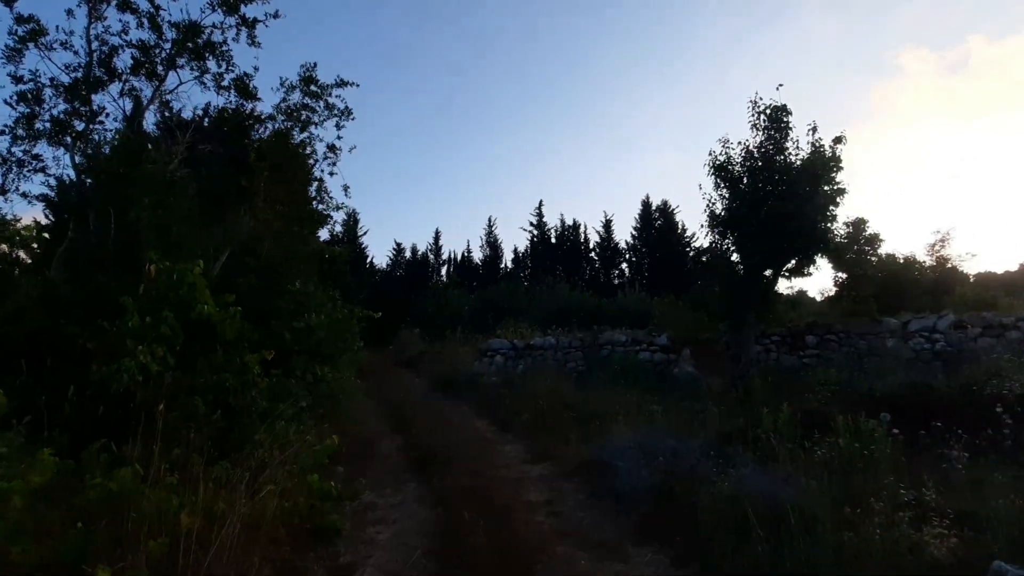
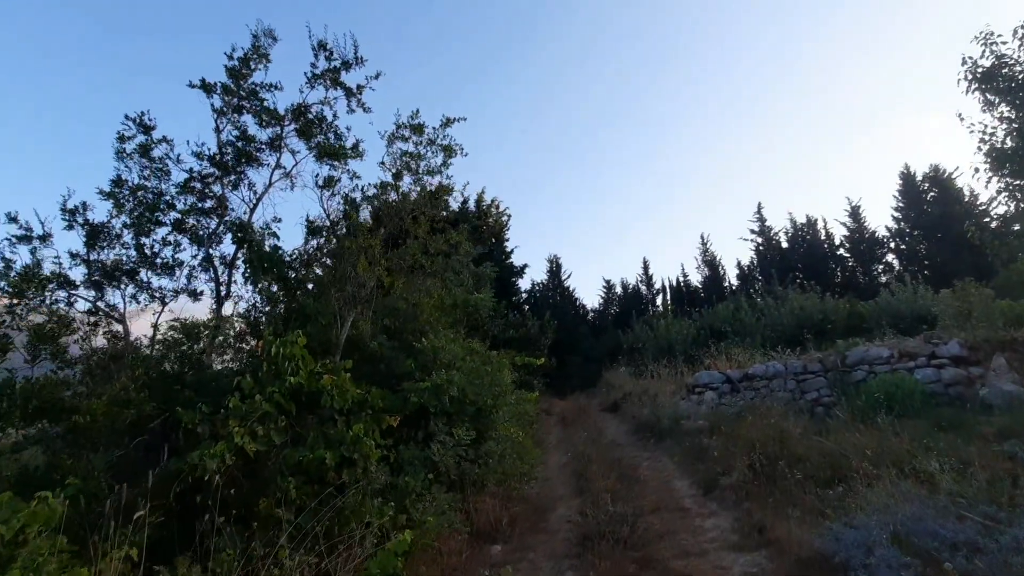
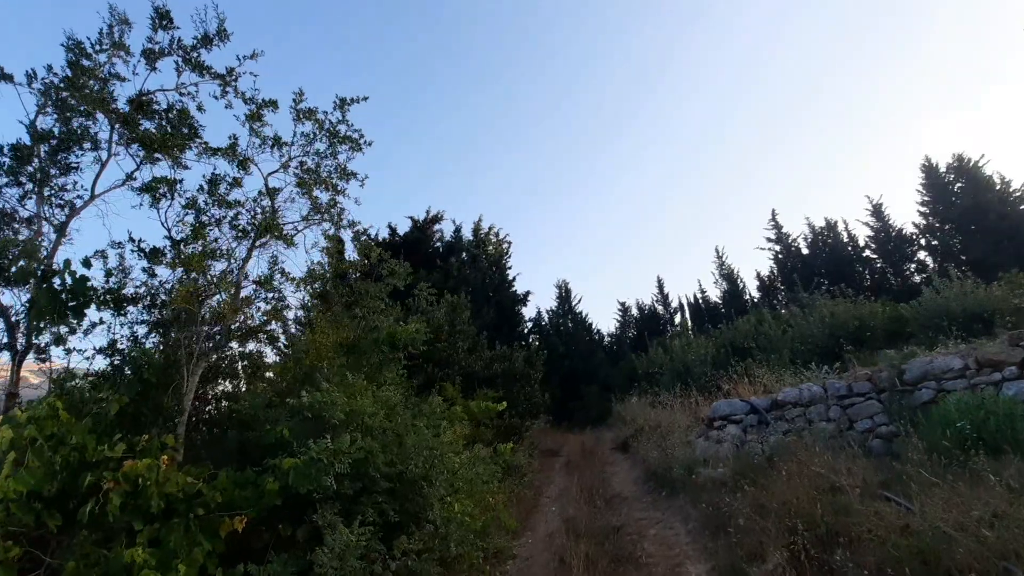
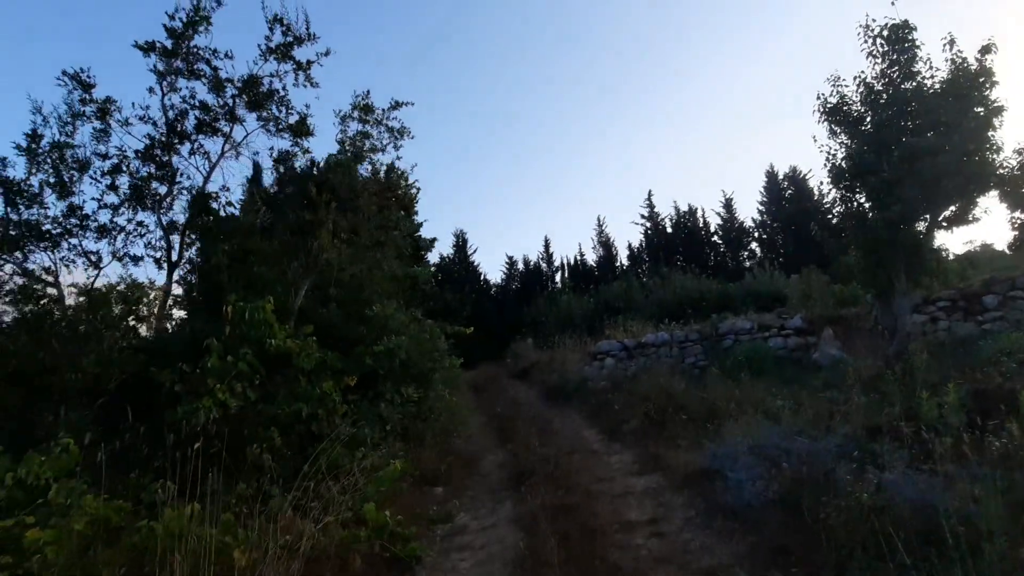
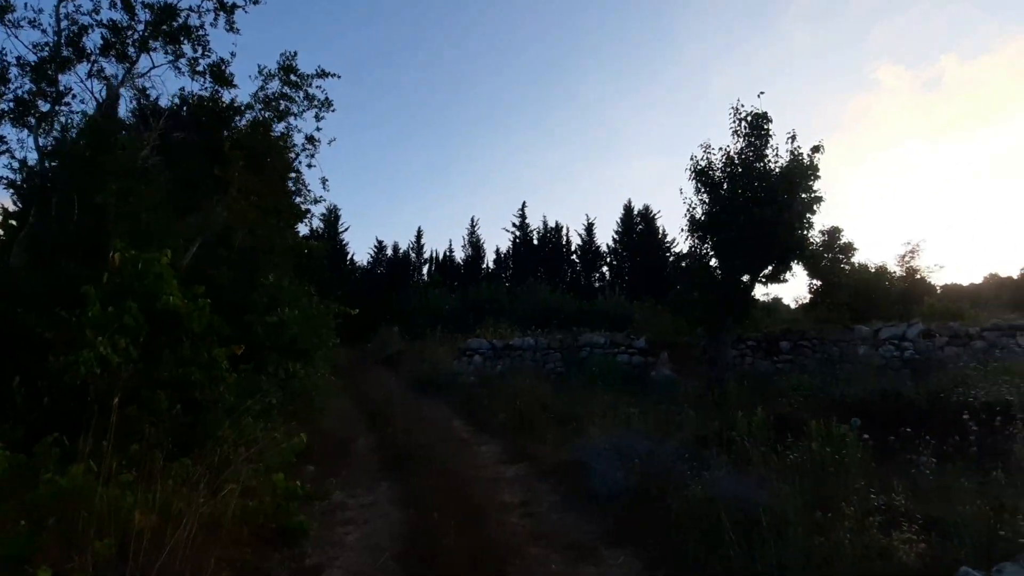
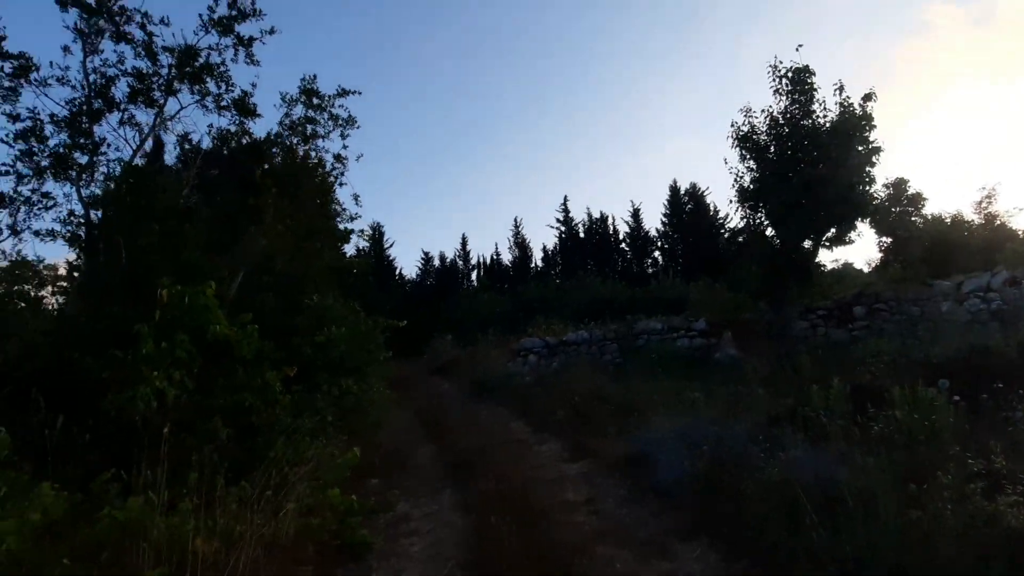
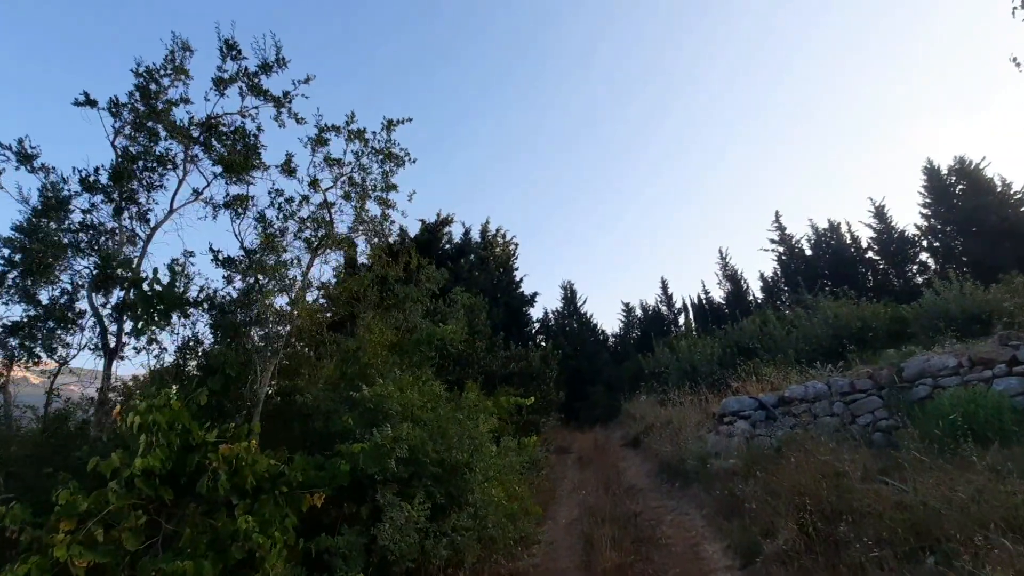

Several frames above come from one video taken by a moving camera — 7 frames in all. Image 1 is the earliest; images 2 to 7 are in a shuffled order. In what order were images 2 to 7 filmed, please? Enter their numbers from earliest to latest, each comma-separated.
5, 6, 4, 2, 7, 3
